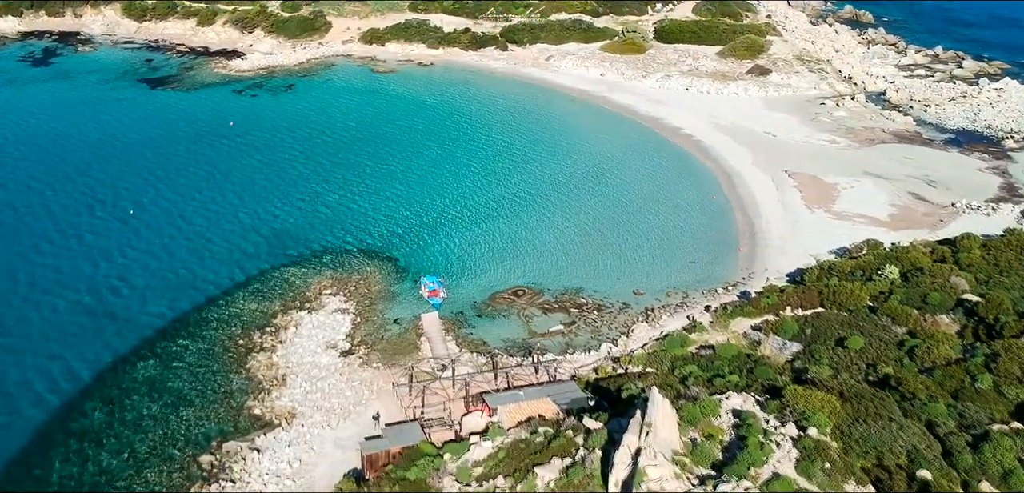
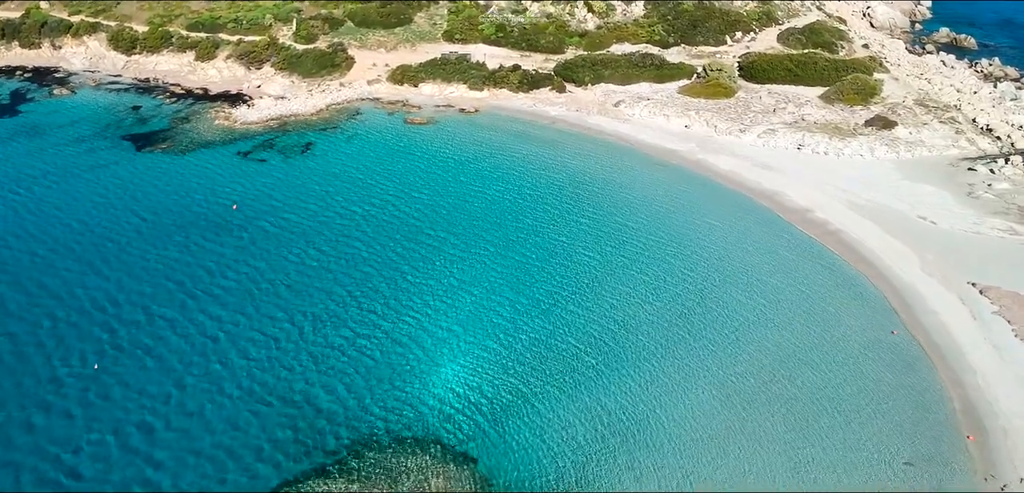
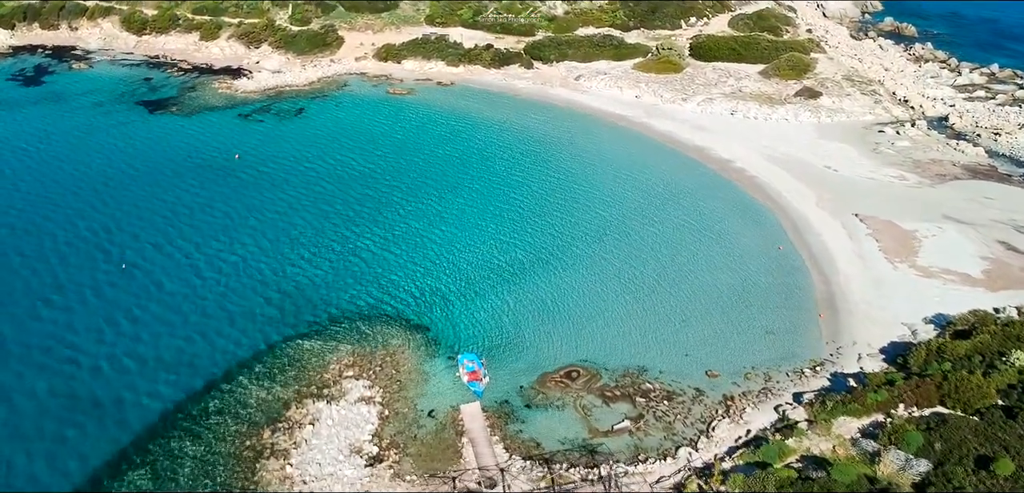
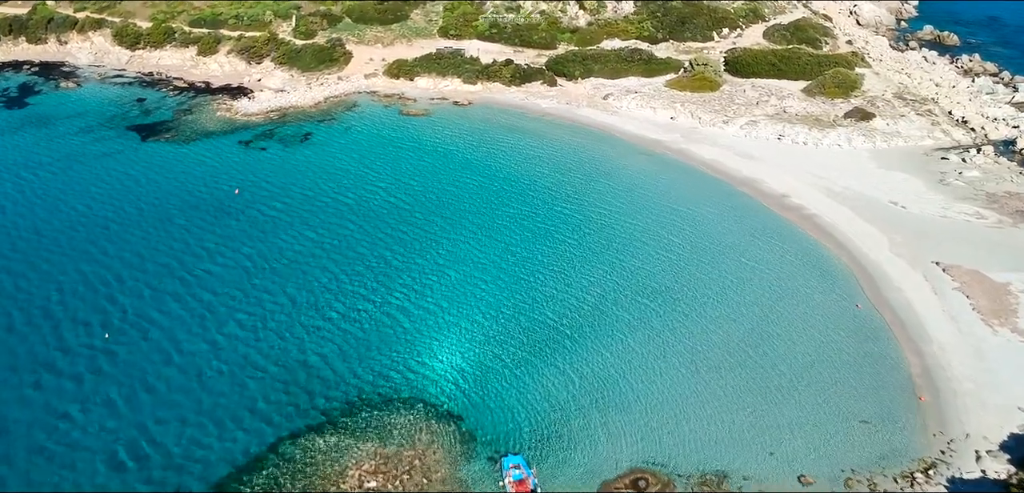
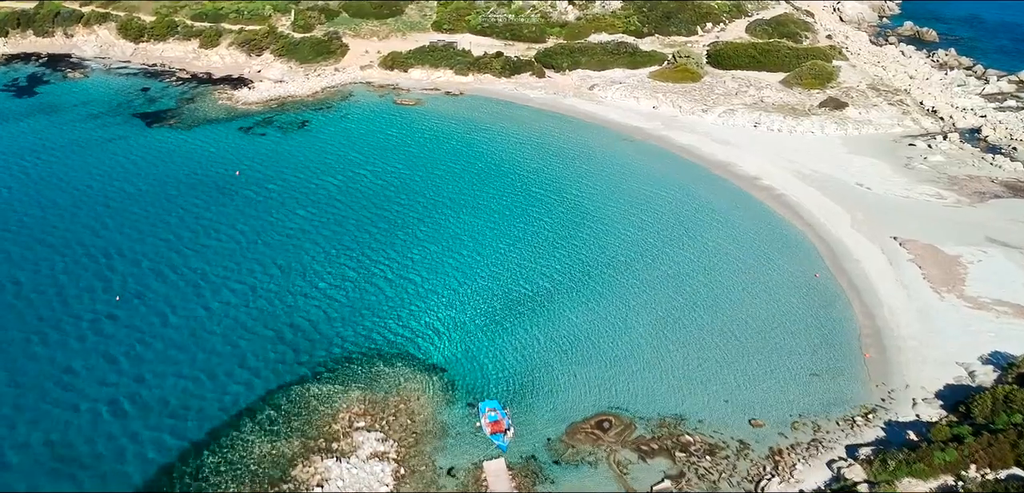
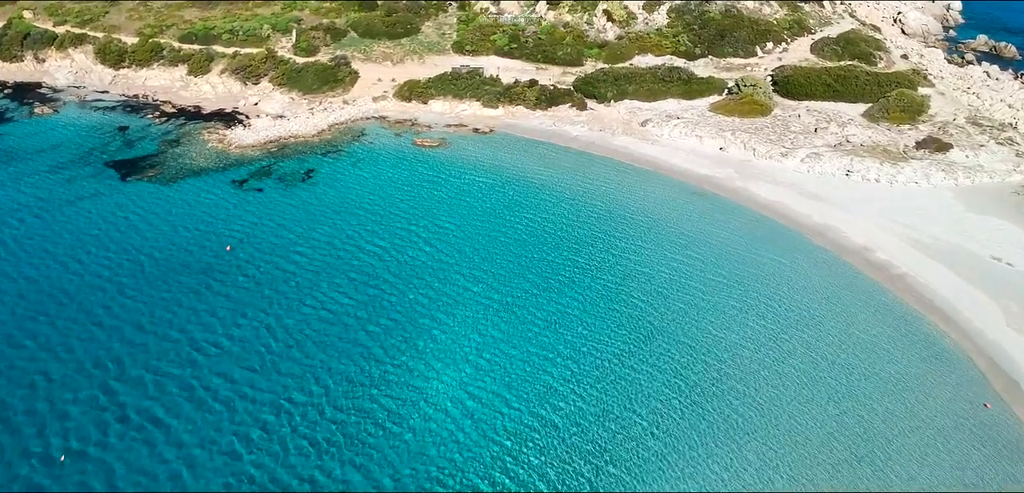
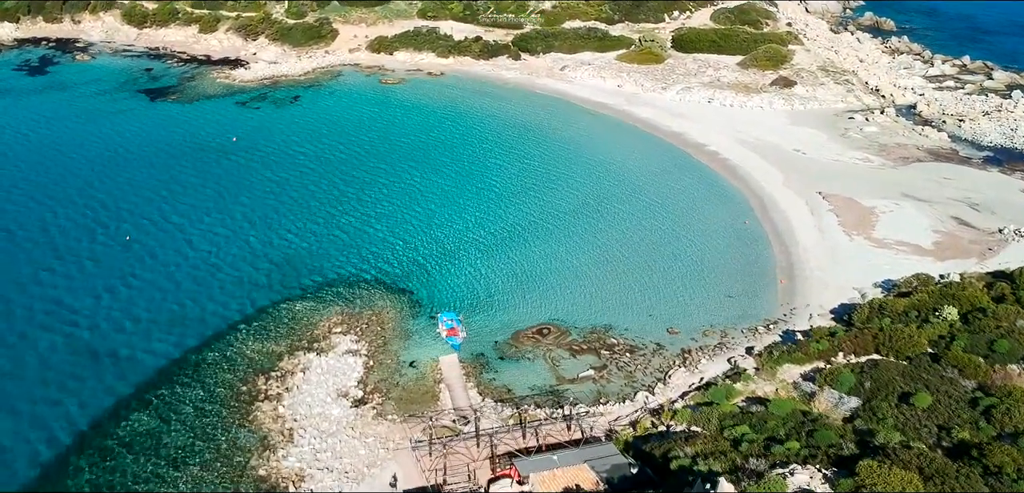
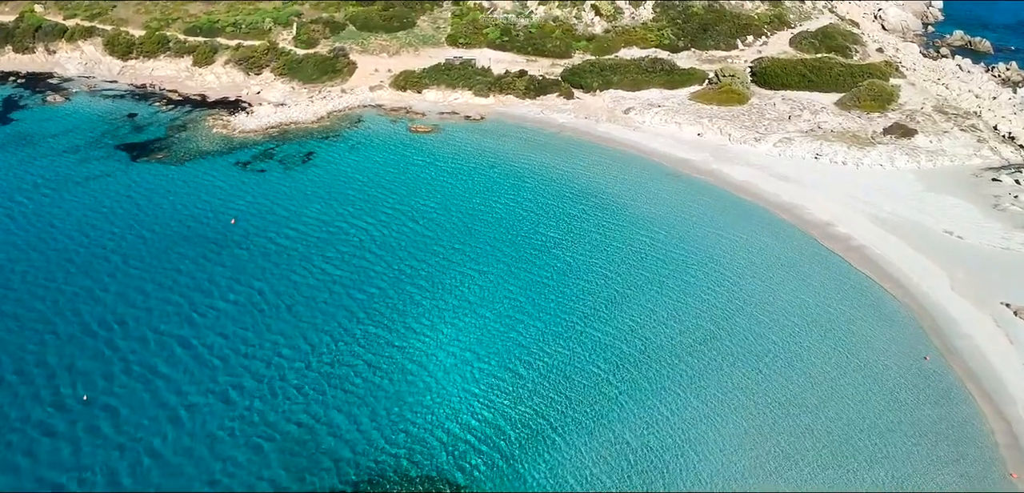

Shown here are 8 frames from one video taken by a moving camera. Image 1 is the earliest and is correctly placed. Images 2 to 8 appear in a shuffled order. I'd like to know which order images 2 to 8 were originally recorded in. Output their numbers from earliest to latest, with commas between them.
7, 3, 5, 4, 2, 8, 6
